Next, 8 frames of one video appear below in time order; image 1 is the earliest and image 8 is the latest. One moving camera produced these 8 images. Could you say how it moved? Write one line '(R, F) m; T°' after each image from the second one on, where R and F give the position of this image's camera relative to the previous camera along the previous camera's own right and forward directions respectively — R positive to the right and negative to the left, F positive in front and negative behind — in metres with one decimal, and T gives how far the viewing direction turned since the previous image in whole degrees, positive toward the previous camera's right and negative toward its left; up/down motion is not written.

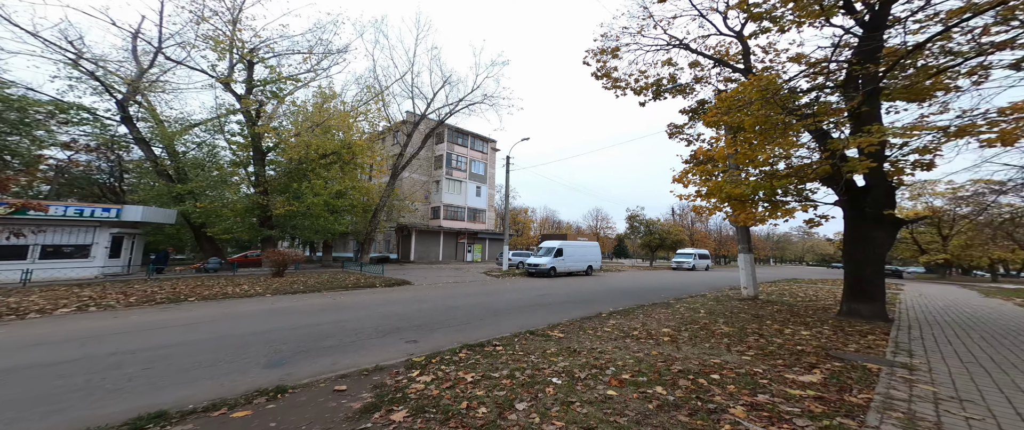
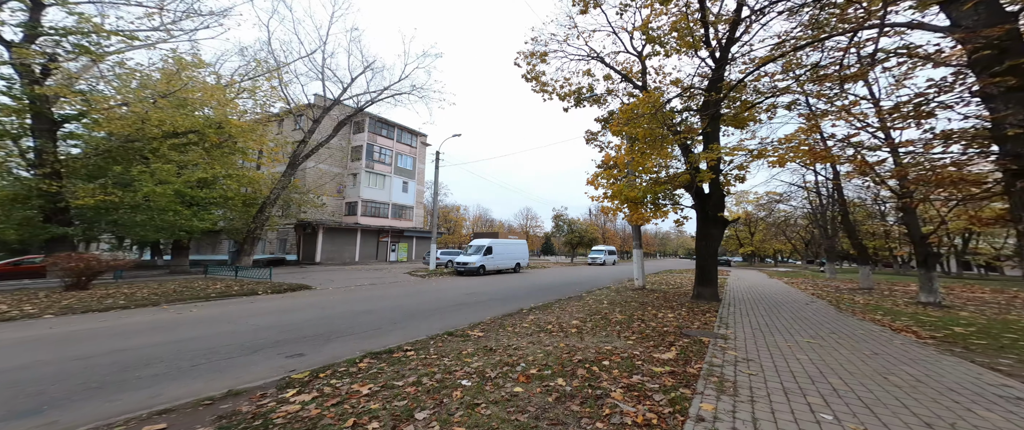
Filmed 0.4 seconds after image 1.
(+0.3, 0.0) m; +13°
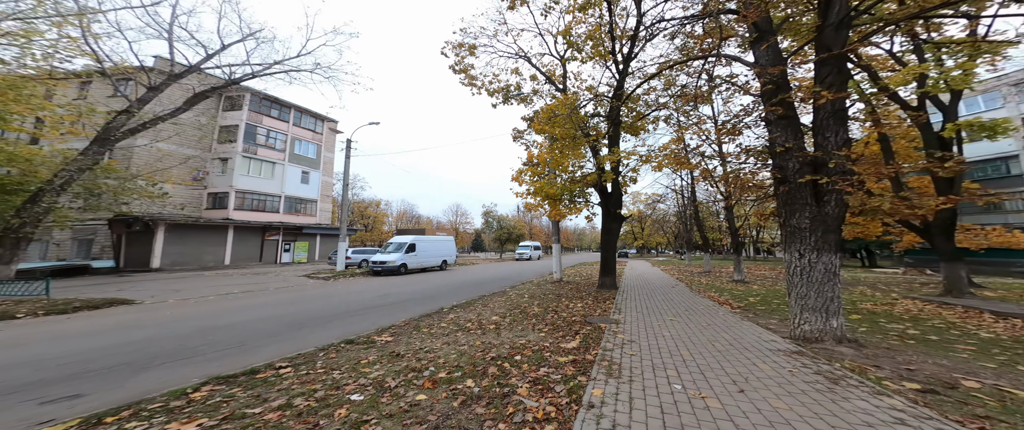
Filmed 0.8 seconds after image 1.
(+0.3, +0.2) m; +14°
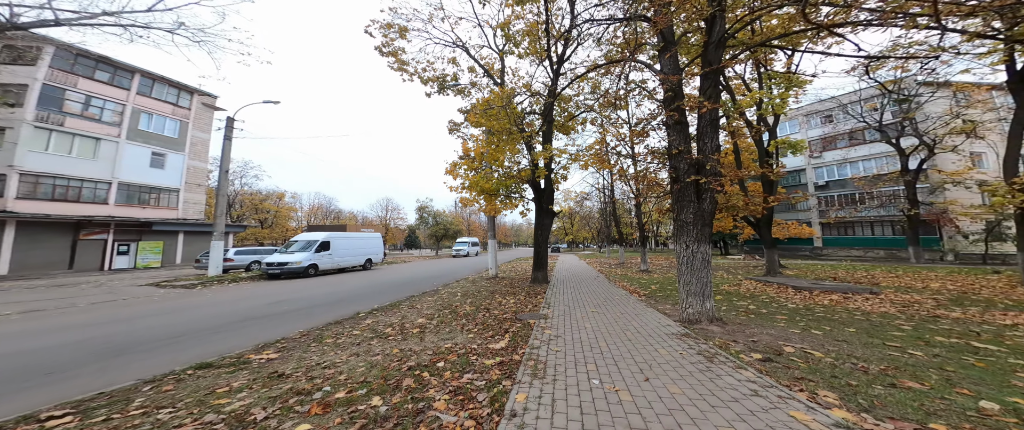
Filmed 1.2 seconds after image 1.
(+0.2, +0.2) m; +12°
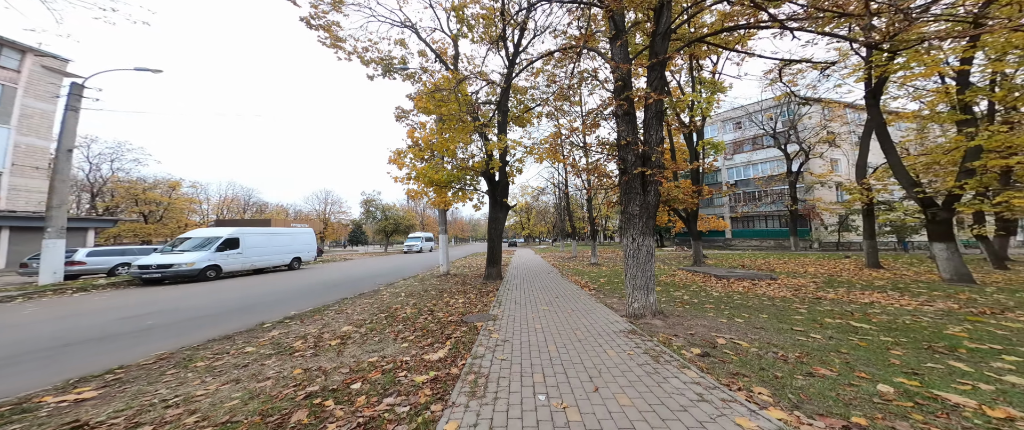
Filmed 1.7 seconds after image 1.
(+0.1, +0.4) m; +9°
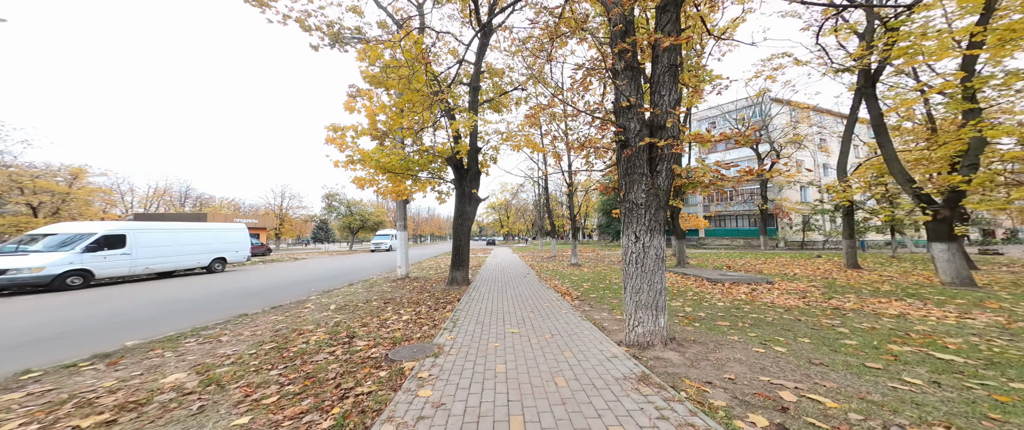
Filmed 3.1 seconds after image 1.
(+0.3, +1.5) m; +5°
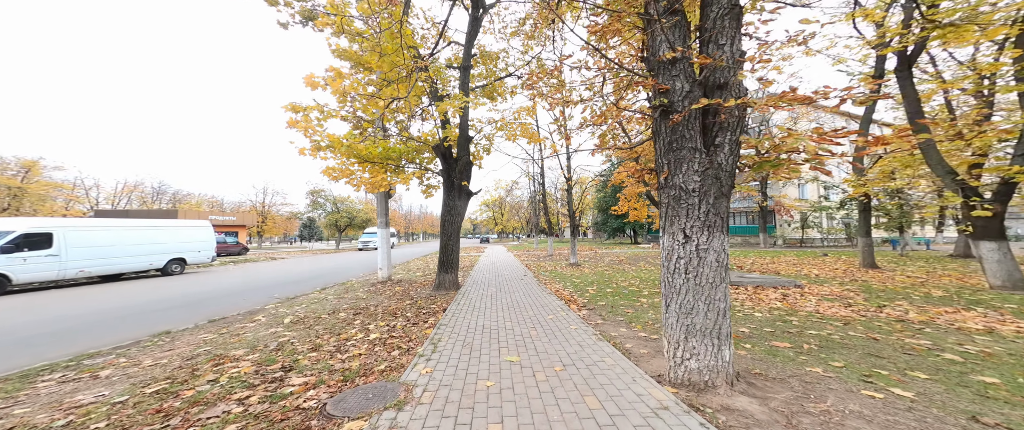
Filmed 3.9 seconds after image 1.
(0.0, +1.0) m; +1°
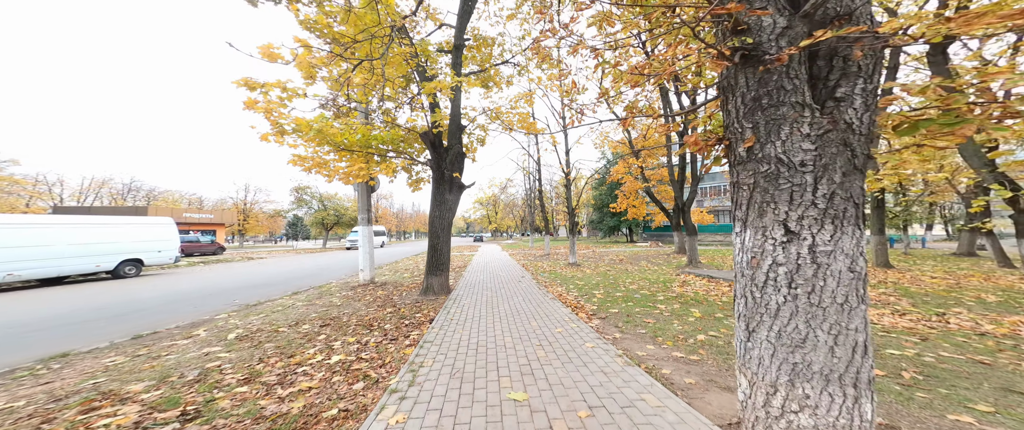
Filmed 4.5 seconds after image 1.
(-0.1, +0.8) m; +1°
